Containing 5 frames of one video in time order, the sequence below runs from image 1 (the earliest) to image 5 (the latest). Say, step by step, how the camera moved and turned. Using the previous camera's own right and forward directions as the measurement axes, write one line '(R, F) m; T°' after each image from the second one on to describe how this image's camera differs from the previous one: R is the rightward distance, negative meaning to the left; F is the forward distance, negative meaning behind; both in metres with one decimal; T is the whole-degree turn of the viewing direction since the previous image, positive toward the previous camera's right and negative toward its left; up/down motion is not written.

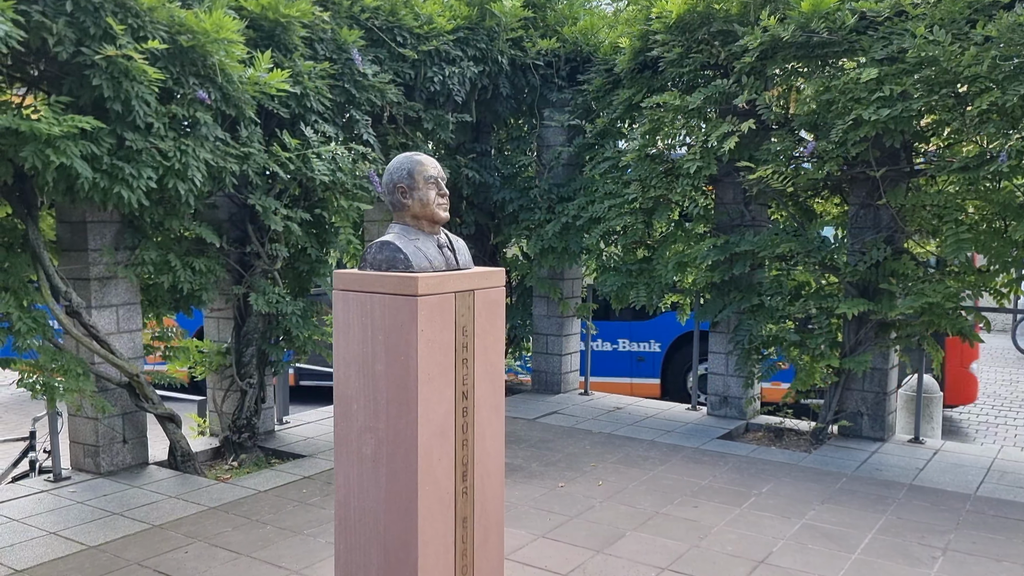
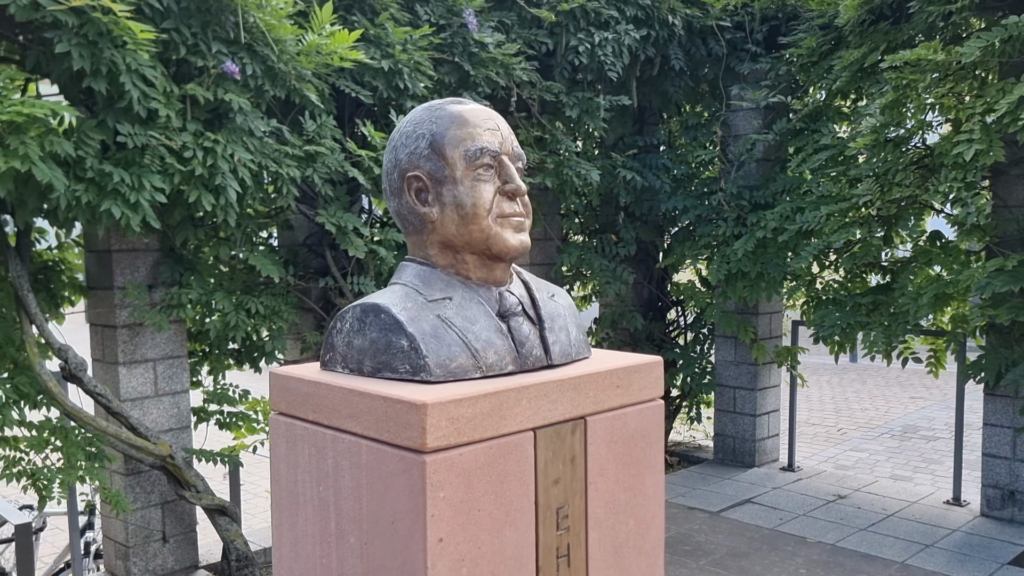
(0.0, +1.7) m; -12°
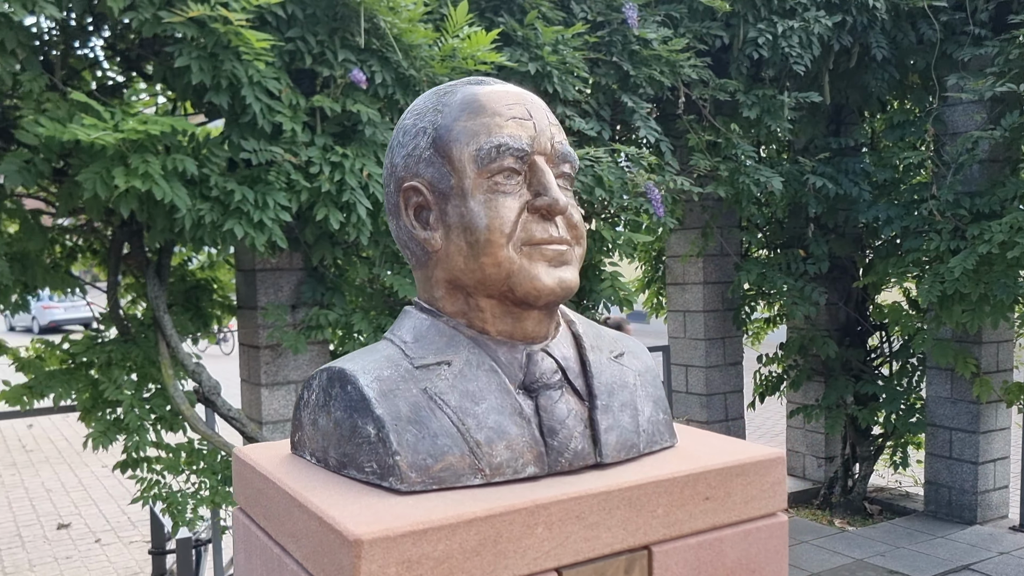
(+0.2, +0.4) m; -13°
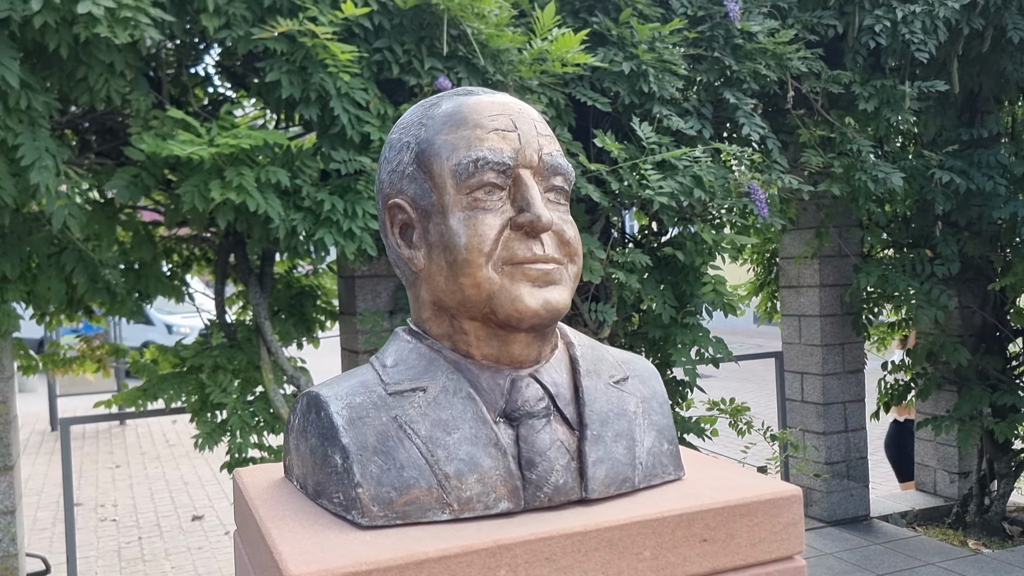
(+0.1, +0.1) m; -8°
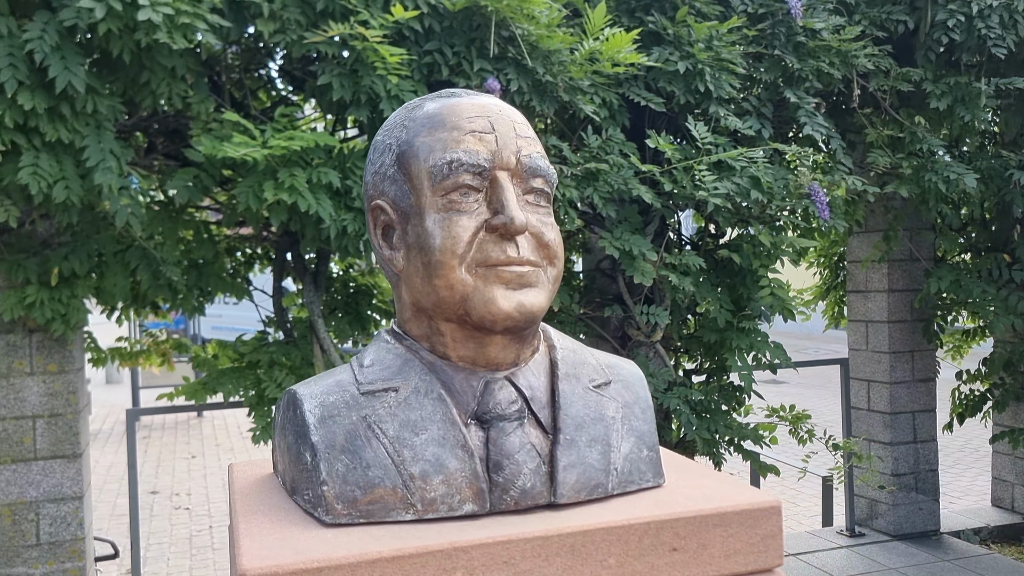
(+0.1, 0.0) m; -5°
